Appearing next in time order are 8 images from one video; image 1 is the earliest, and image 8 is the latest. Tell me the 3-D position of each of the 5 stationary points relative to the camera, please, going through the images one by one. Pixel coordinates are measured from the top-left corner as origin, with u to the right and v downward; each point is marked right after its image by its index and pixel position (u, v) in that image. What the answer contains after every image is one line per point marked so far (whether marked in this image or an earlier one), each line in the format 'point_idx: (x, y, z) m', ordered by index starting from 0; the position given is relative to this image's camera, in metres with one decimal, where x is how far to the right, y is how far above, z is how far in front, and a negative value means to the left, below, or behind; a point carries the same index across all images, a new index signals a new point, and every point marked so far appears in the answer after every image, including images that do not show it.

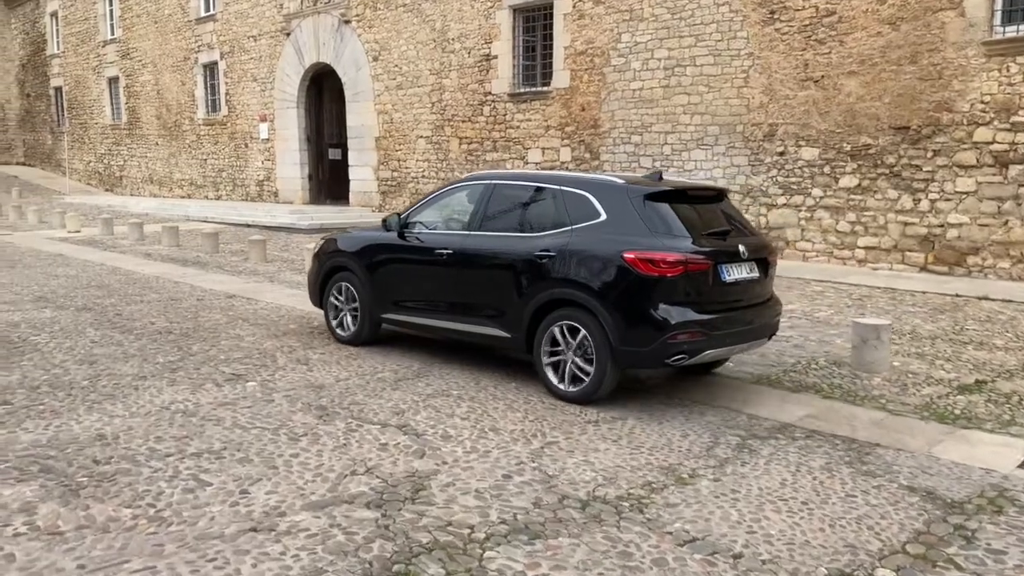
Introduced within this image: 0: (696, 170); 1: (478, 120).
0: (+3.1, +2.0, +14.3) m
1: (-0.7, +3.6, +18.0) m
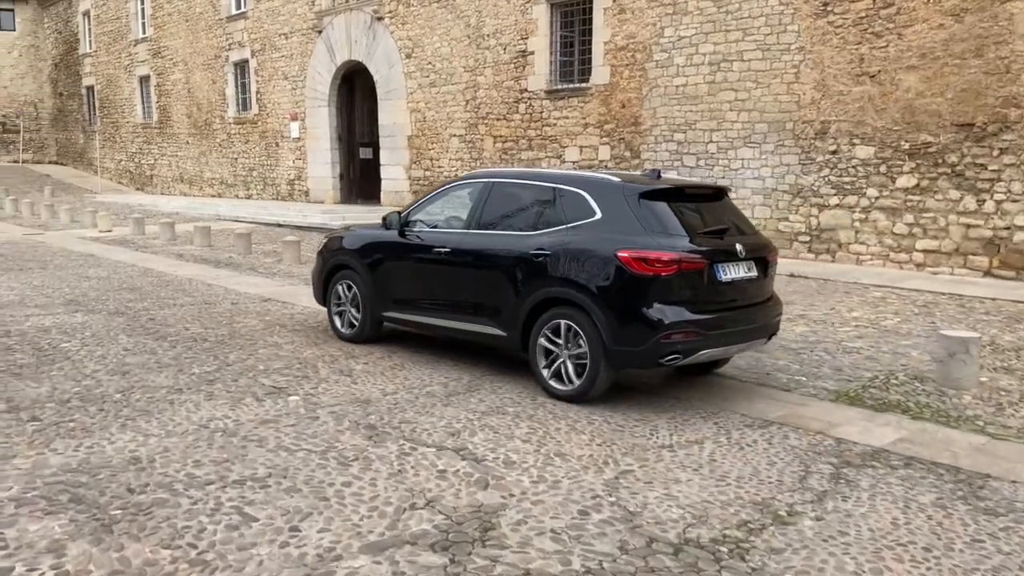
0: (+3.7, +1.9, +13.8) m
1: (0.0, +3.5, +17.6) m
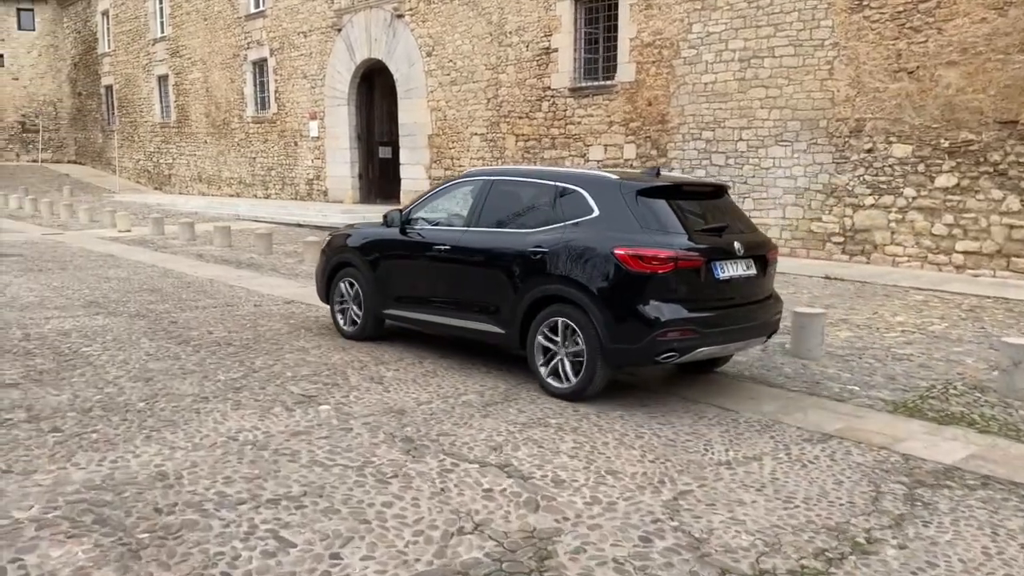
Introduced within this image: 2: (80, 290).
0: (+4.1, +1.9, +13.5) m
1: (+0.5, +3.5, +17.3) m
2: (-4.9, 0.0, +9.7) m
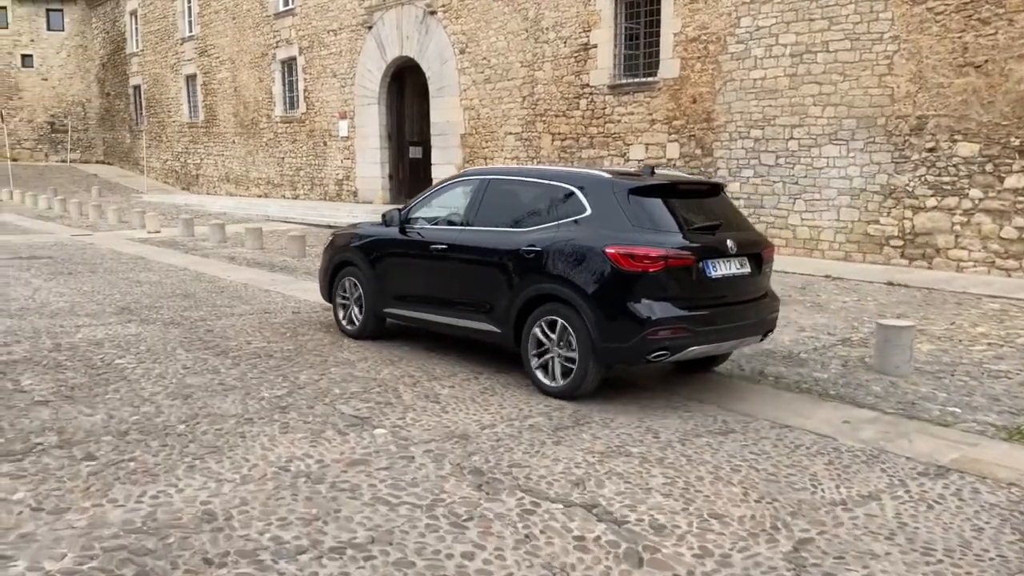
0: (+4.8, +1.8, +12.9) m
1: (+1.2, +3.4, +16.8) m
2: (-4.4, -0.1, +9.3) m
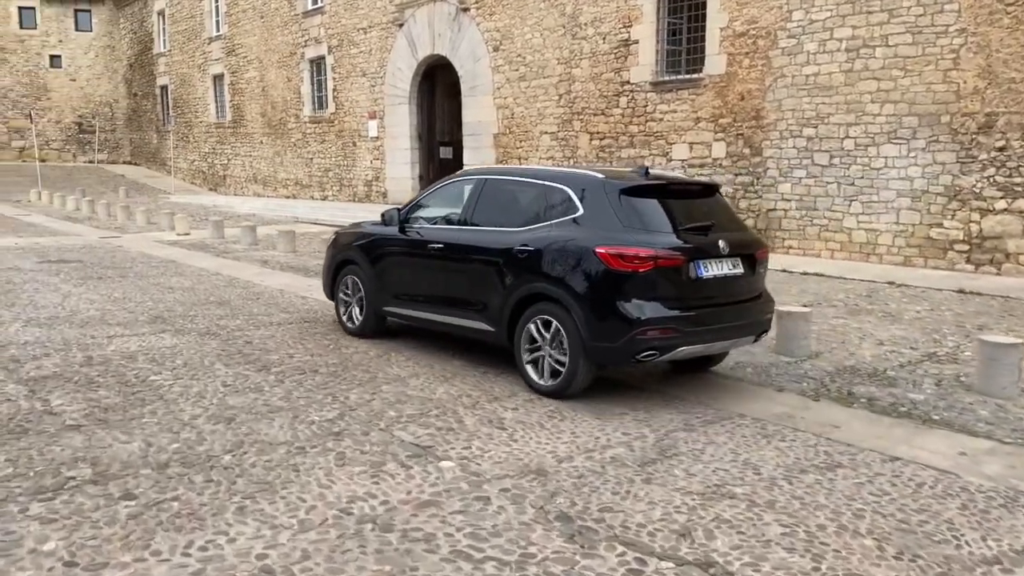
0: (+5.4, +1.7, +12.3) m
1: (+1.9, +3.3, +16.3) m
2: (-3.9, -0.2, +8.9) m
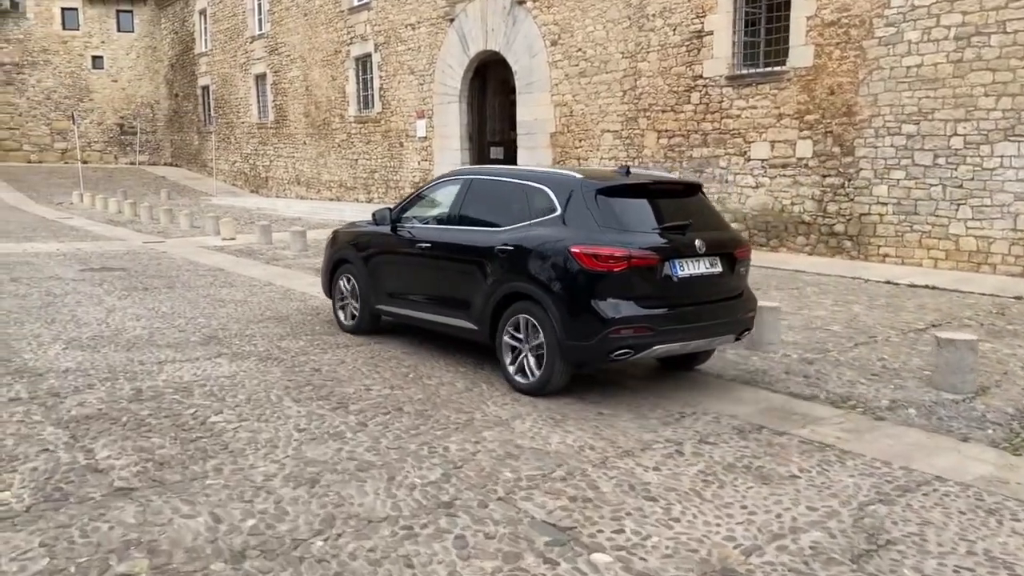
0: (+6.3, +1.5, +11.1) m
1: (+3.1, +3.2, +15.2) m
2: (-3.0, -0.3, +8.1) m
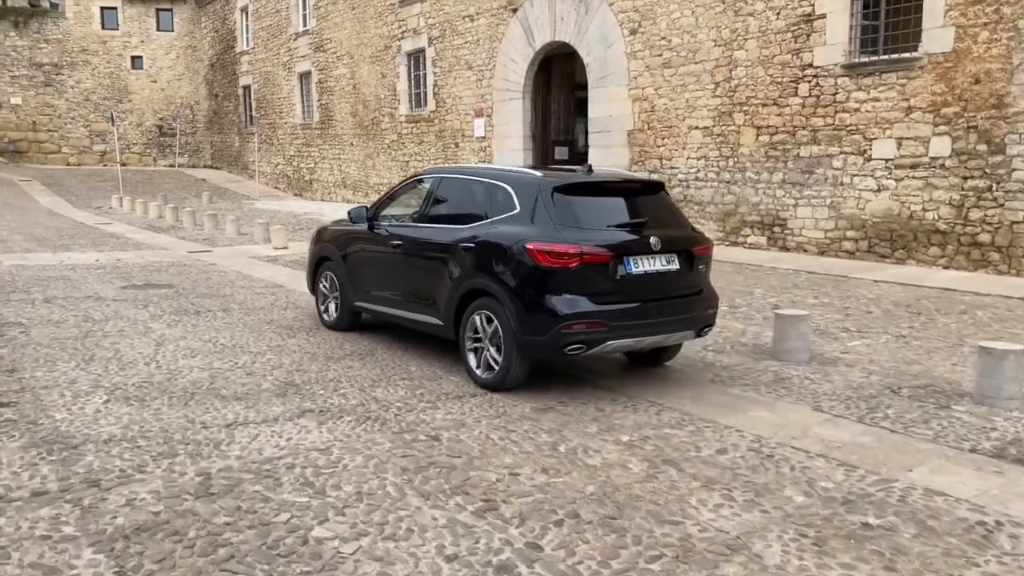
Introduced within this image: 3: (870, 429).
0: (+7.5, +1.3, +9.2) m
1: (+4.4, +2.9, +13.5) m
2: (-1.9, -0.5, +6.6) m
3: (+2.1, -0.9, +5.0) m
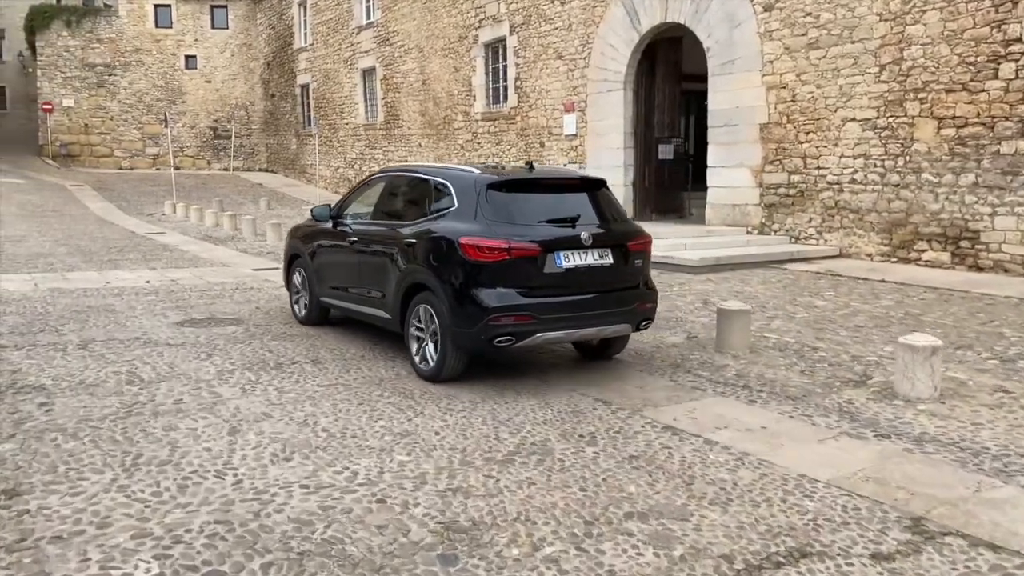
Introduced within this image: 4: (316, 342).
0: (+9.0, +0.9, +6.5) m
1: (+6.1, +2.6, +10.9) m
2: (-0.6, -0.9, +4.3) m
3: (+3.4, -1.2, +2.5) m
4: (-1.6, -0.5, +7.2) m
